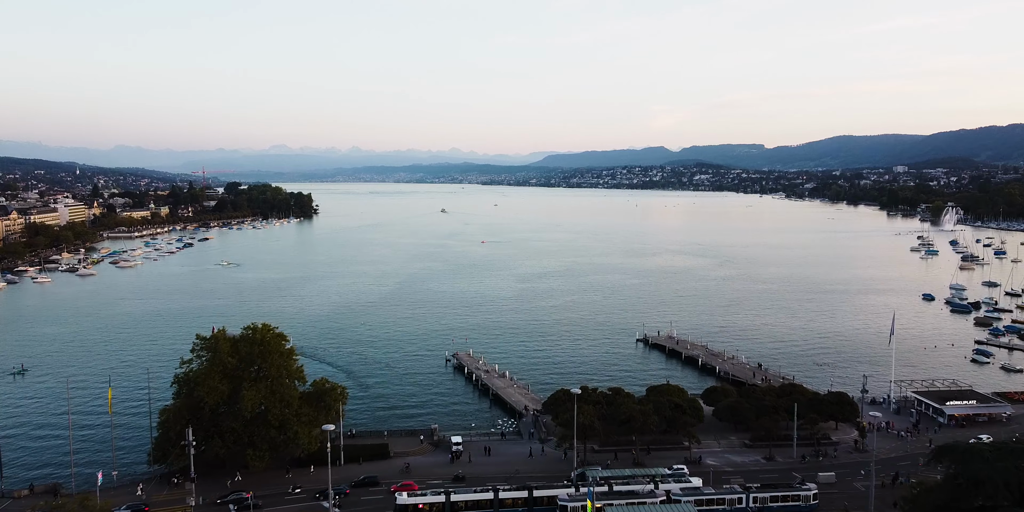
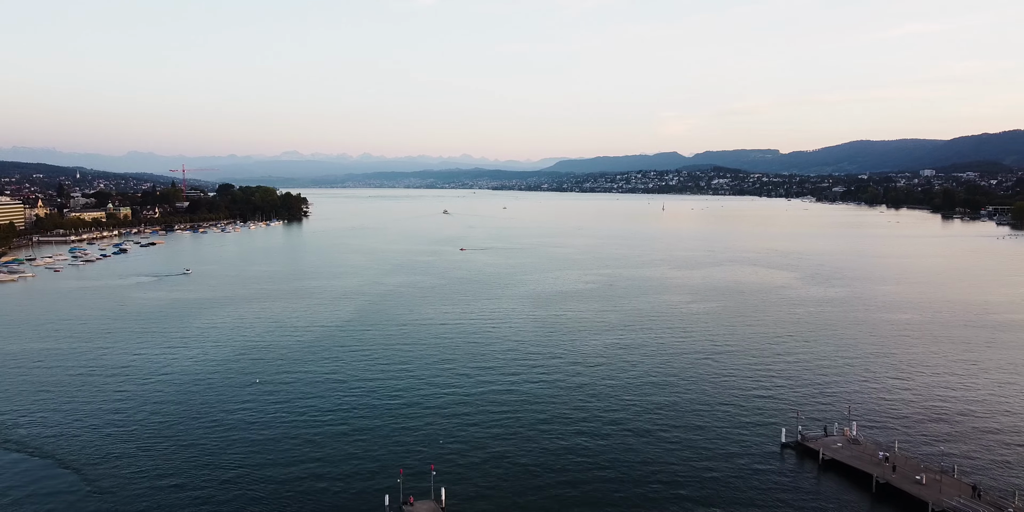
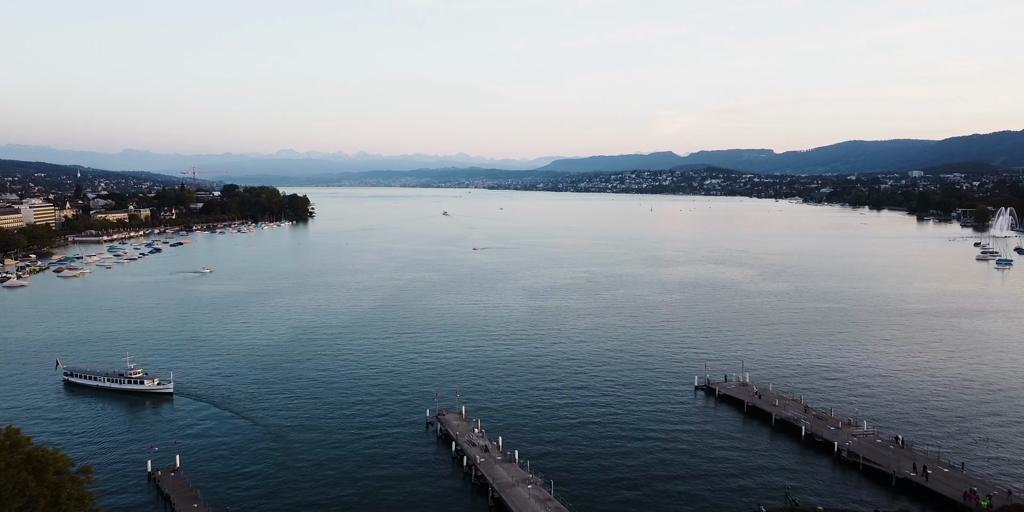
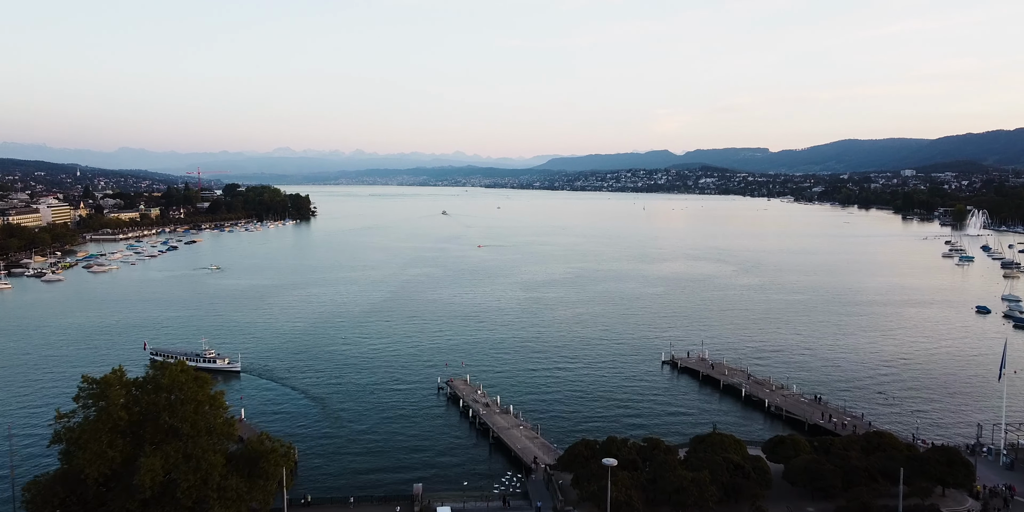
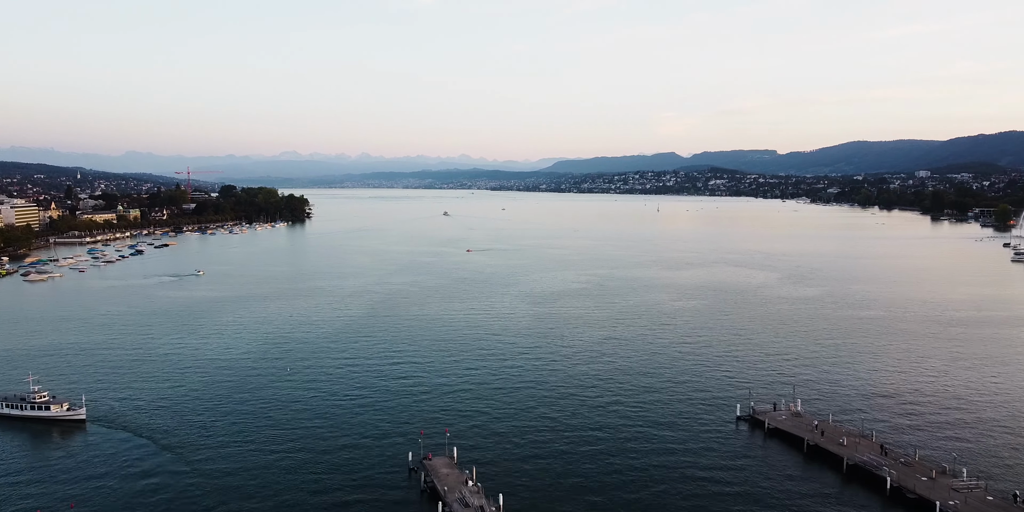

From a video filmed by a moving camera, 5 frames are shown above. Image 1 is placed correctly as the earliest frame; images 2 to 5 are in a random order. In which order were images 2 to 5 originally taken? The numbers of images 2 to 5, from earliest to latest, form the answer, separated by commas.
4, 3, 5, 2
